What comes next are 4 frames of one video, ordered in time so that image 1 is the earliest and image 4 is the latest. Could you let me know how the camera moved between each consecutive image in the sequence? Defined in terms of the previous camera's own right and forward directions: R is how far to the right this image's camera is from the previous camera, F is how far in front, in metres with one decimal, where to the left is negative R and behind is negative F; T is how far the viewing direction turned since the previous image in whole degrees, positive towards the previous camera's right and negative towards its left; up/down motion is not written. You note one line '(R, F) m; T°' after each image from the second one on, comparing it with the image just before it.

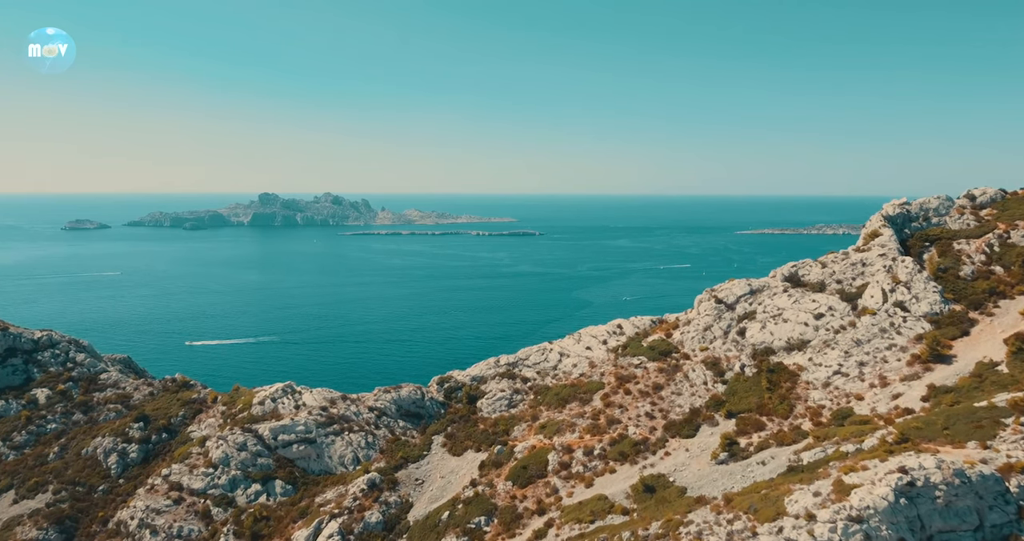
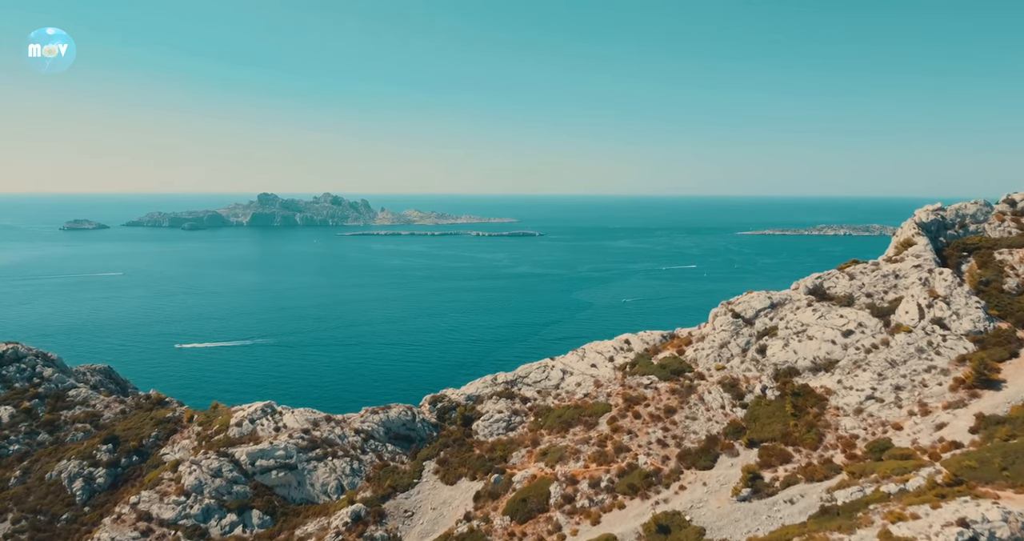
(+0.1, +3.6) m; 0°
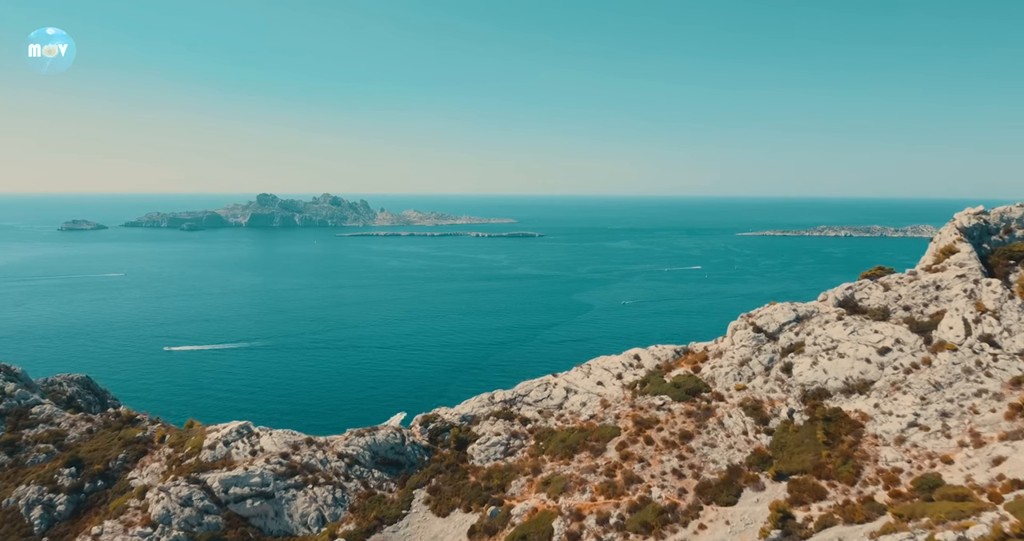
(+0.1, +3.7) m; 0°
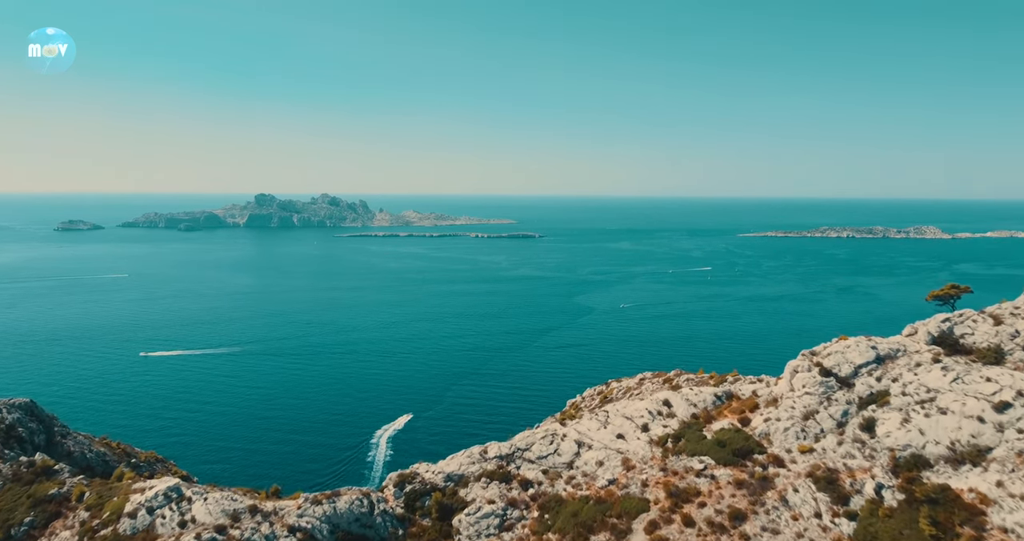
(+0.1, +8.1) m; 0°
